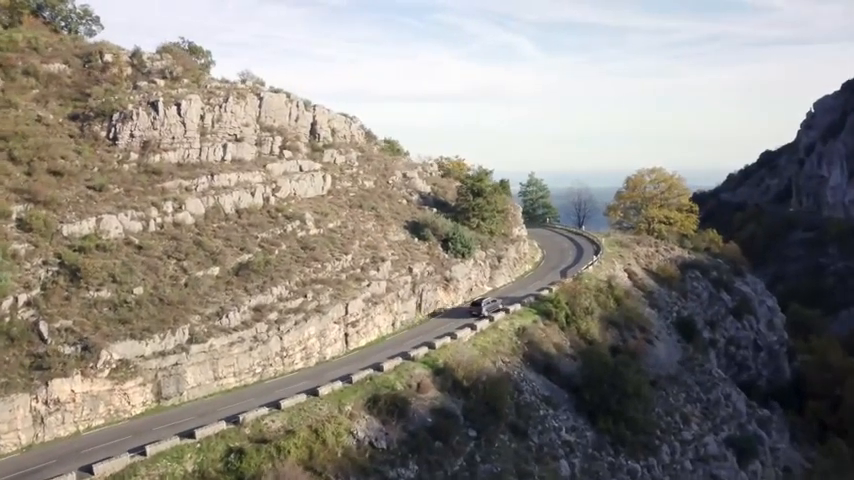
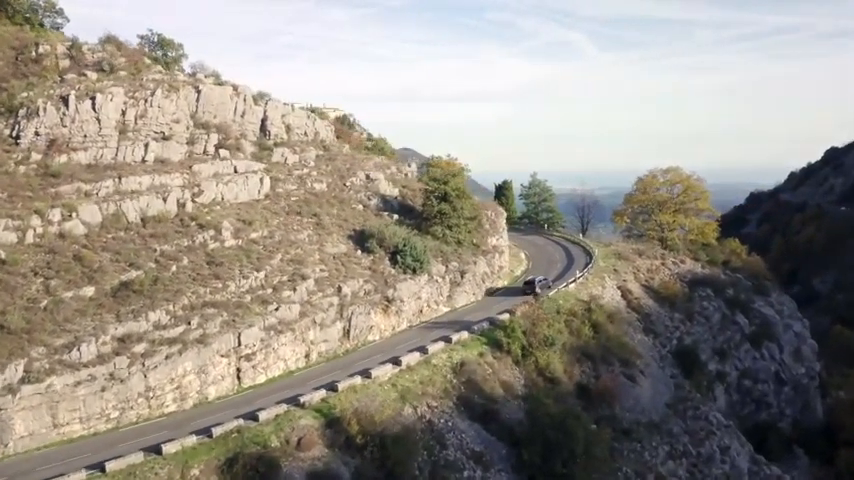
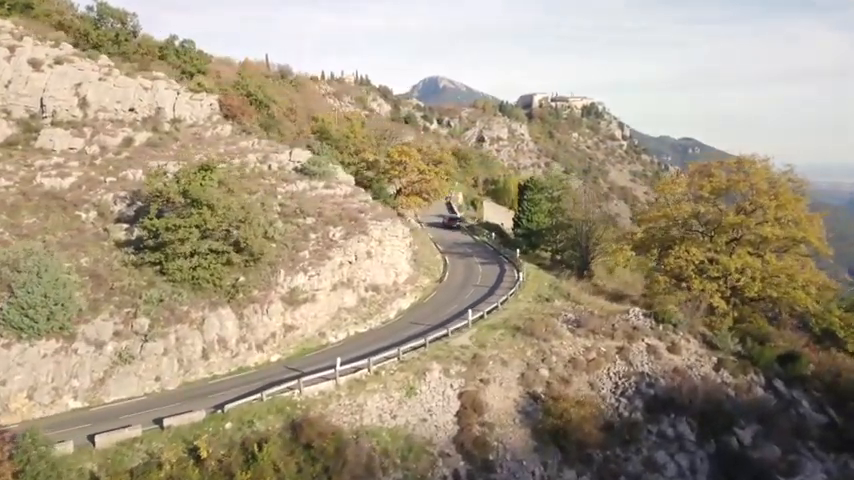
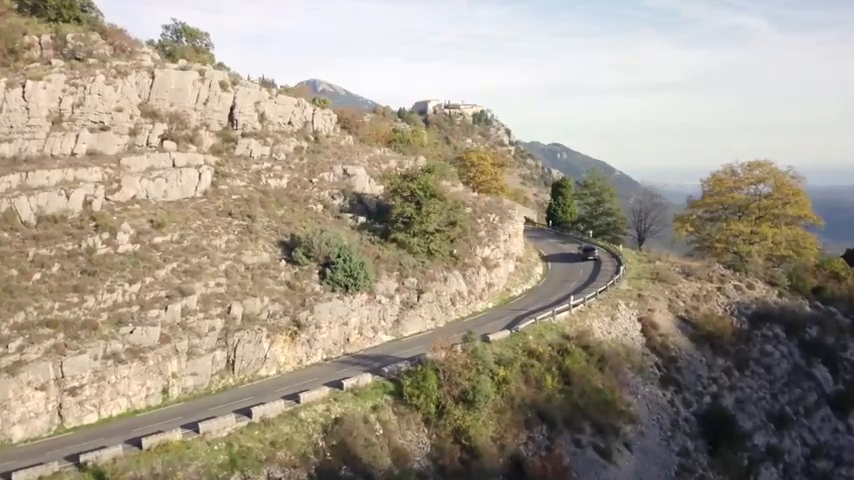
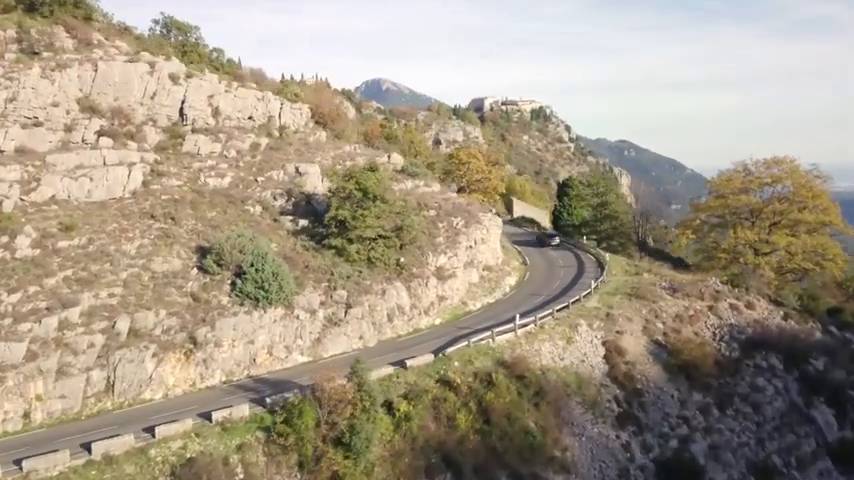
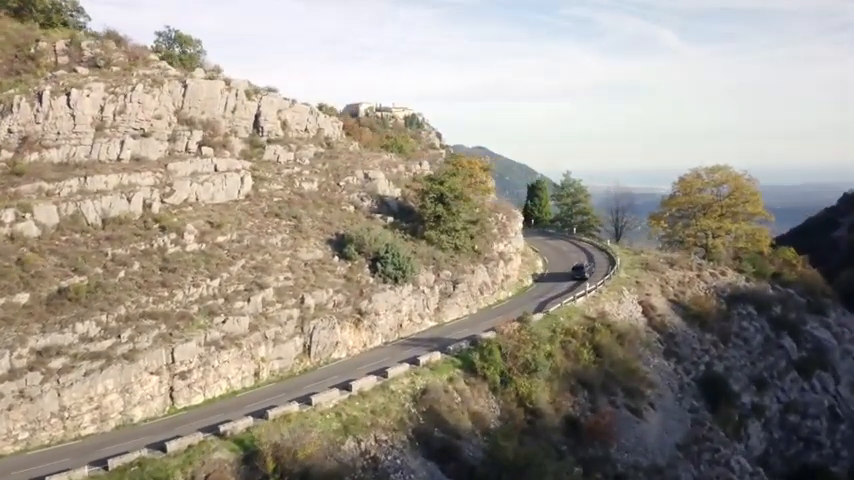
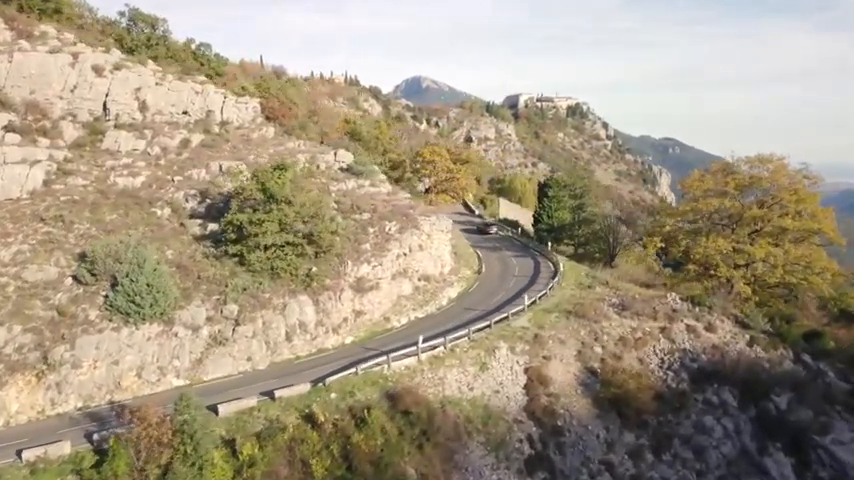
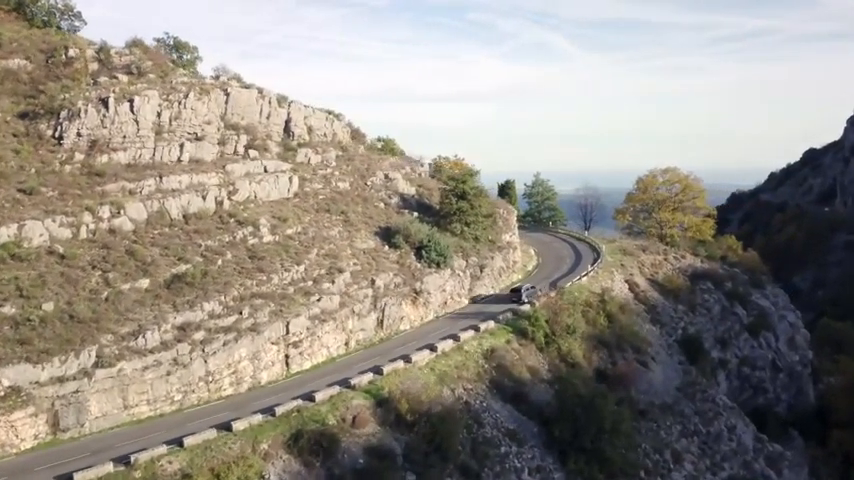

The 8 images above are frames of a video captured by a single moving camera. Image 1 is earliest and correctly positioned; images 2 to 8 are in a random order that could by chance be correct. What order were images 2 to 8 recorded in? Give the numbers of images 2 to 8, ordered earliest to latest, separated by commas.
8, 2, 6, 4, 5, 7, 3
